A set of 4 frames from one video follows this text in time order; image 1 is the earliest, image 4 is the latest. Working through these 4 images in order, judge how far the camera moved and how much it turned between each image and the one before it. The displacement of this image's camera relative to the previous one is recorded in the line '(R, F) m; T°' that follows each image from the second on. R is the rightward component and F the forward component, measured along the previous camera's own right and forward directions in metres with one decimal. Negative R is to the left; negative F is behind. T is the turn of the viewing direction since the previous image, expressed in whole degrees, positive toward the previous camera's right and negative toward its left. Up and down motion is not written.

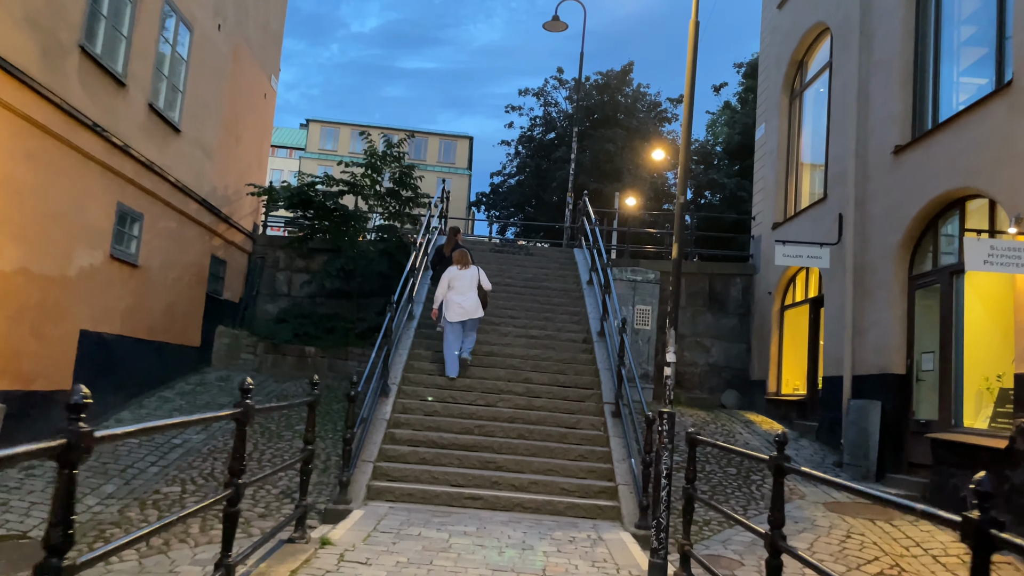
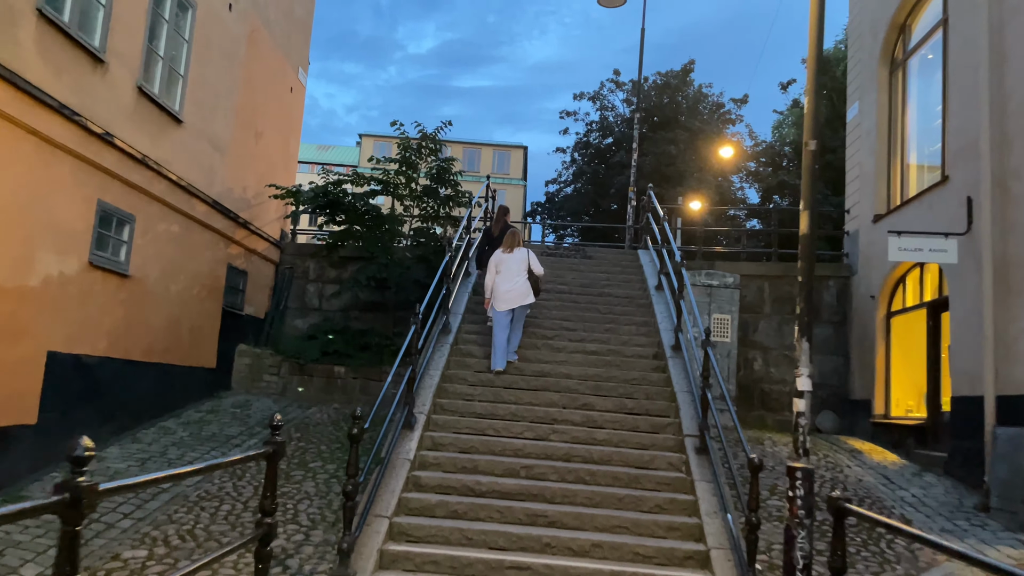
(0.0, +1.4) m; -4°
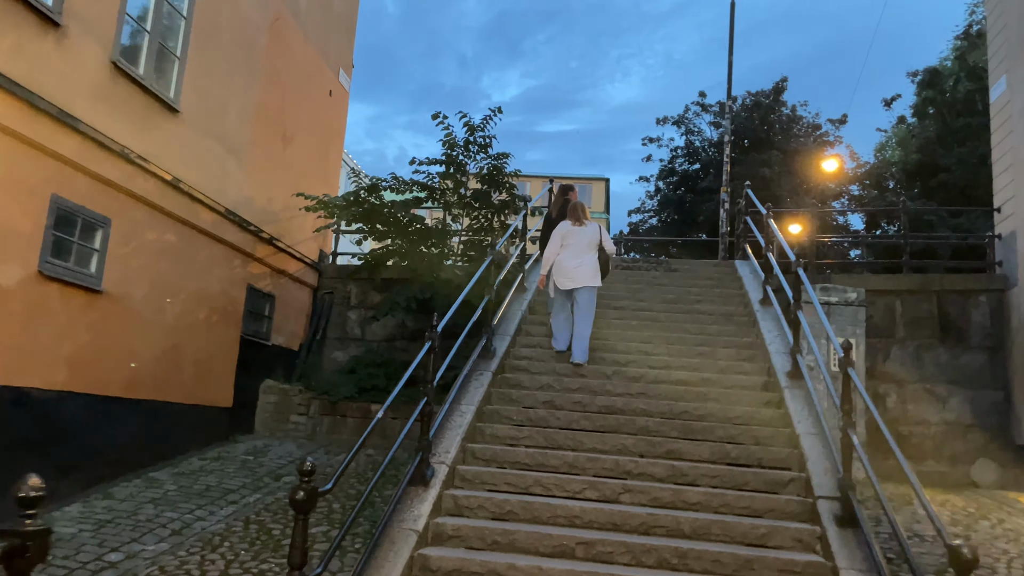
(+0.2, +1.5) m; -6°
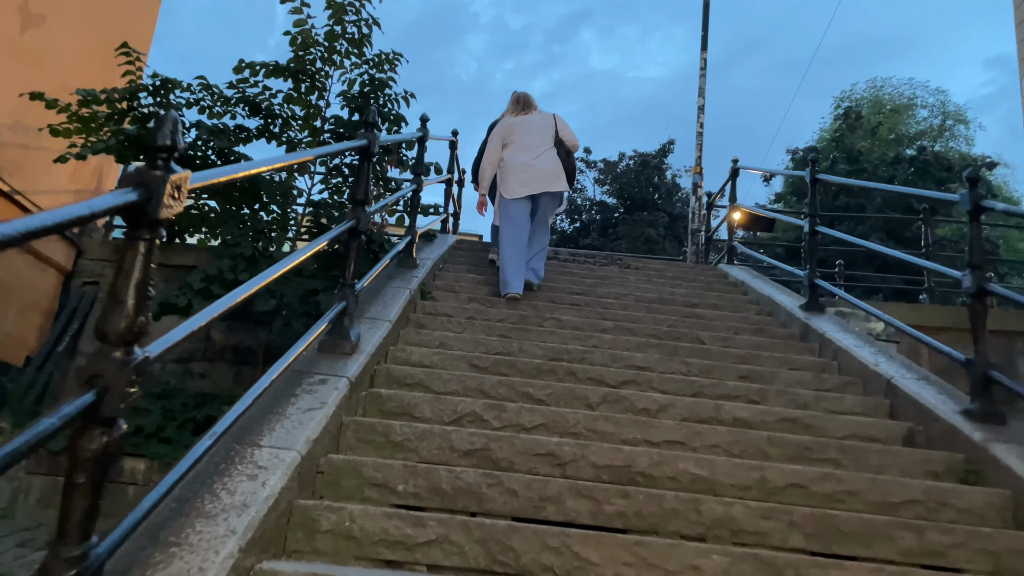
(-0.1, +2.9) m; +10°
